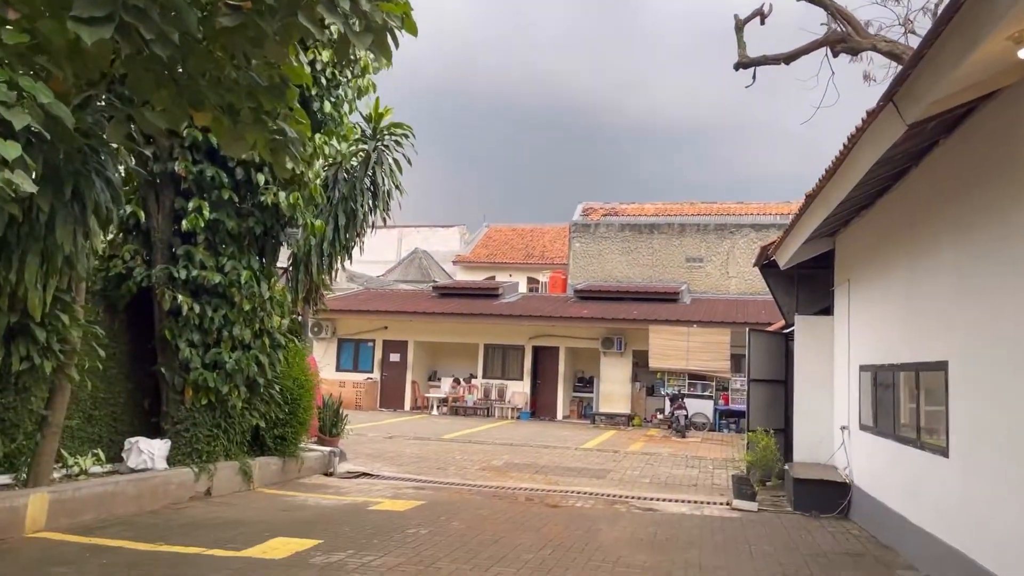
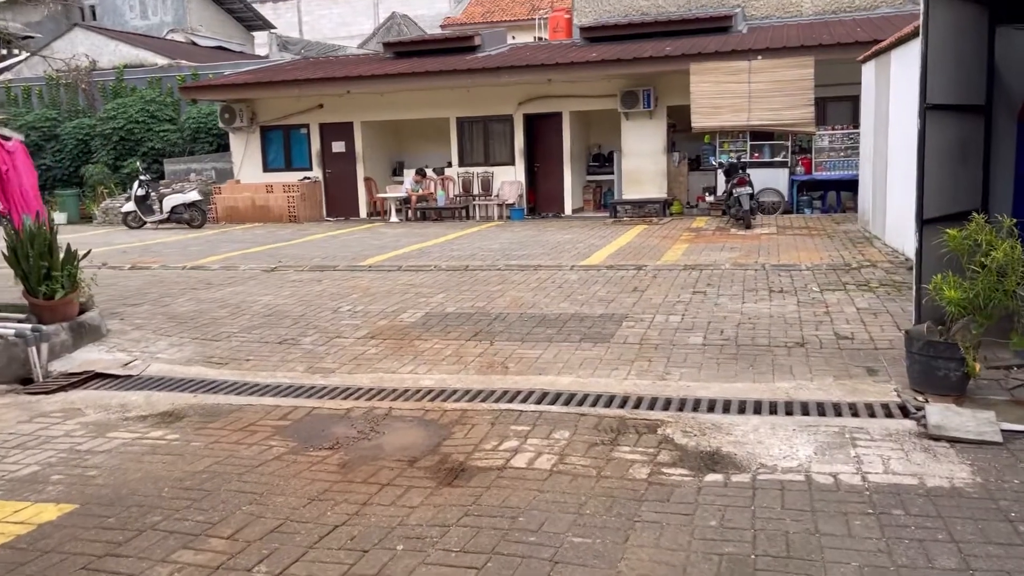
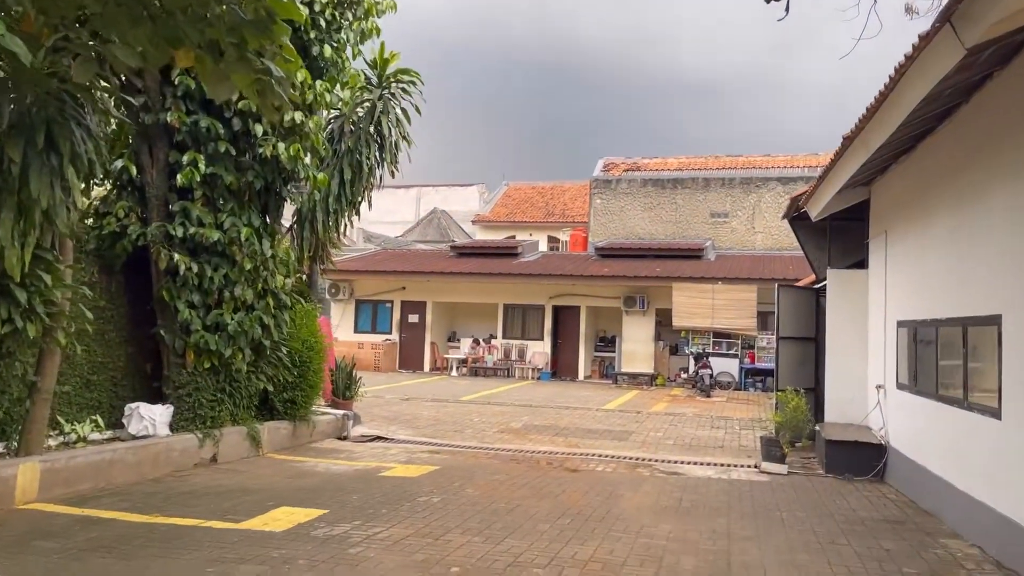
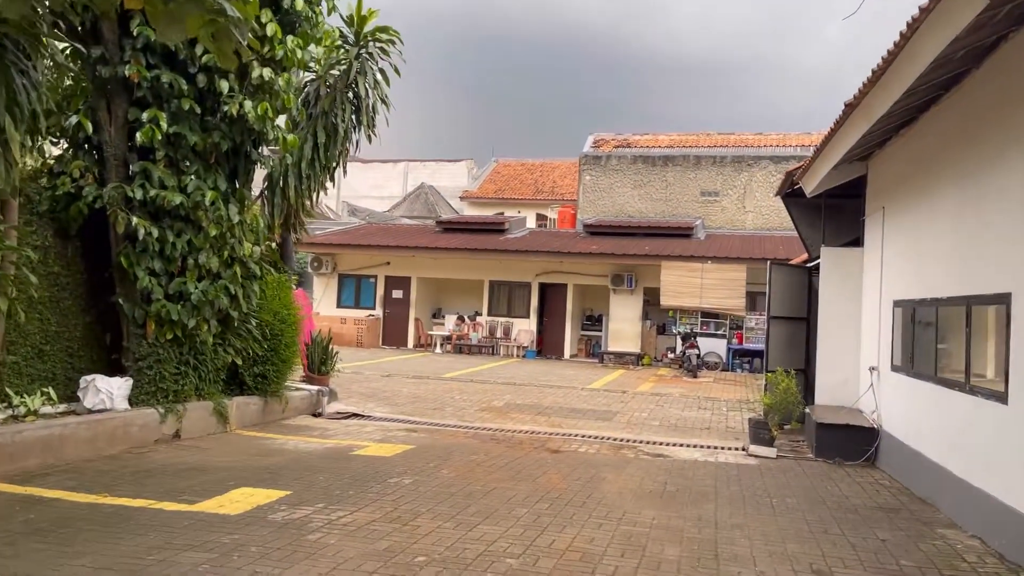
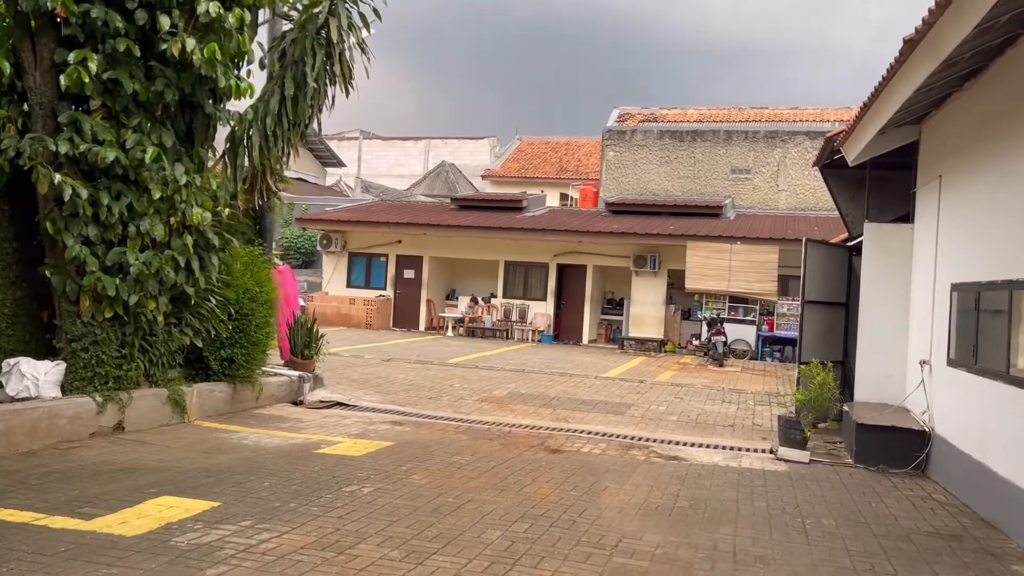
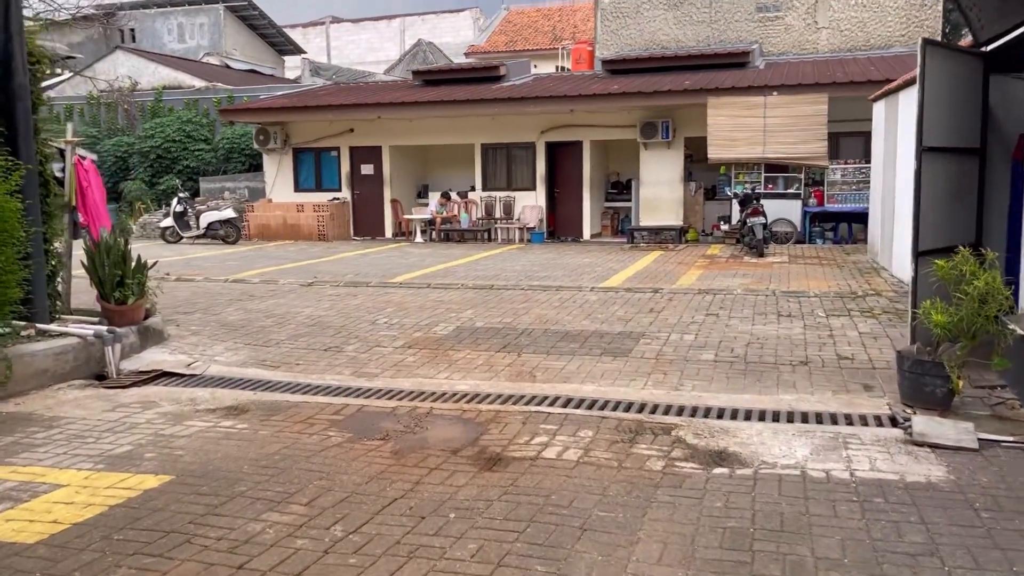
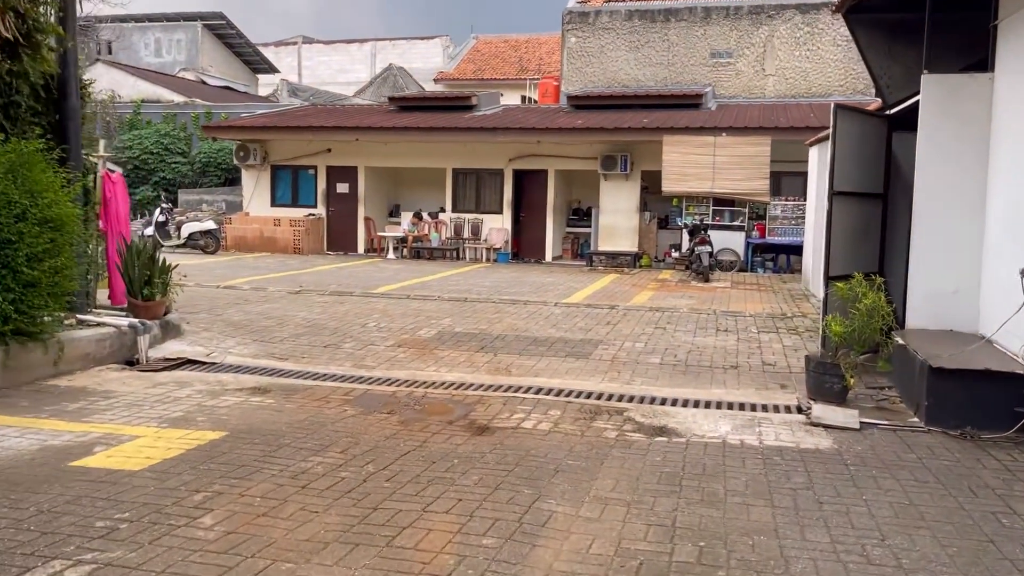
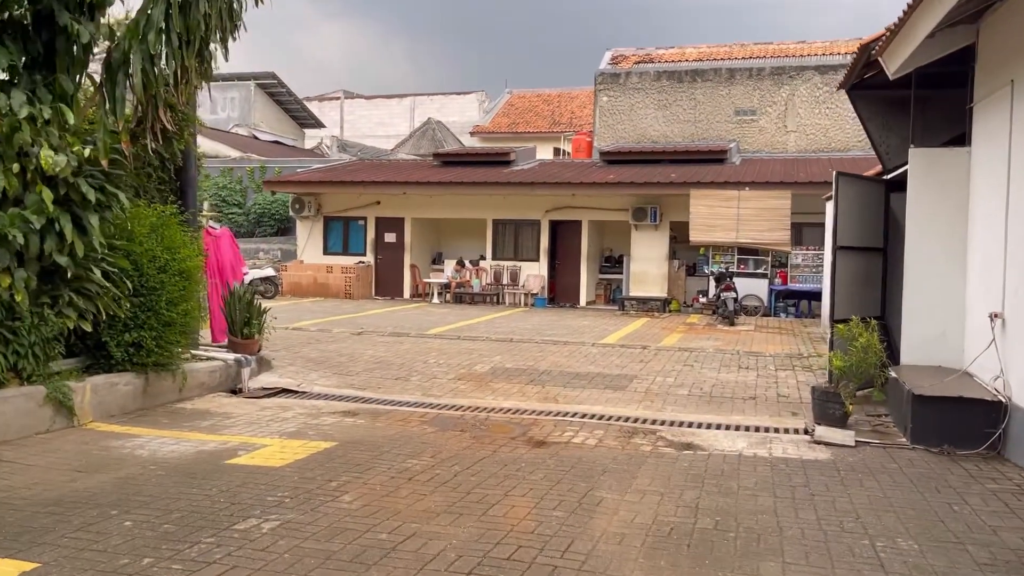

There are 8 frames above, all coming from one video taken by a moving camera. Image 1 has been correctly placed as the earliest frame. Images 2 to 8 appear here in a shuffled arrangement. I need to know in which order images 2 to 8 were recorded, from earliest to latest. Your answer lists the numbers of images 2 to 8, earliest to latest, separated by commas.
3, 4, 5, 8, 7, 6, 2
